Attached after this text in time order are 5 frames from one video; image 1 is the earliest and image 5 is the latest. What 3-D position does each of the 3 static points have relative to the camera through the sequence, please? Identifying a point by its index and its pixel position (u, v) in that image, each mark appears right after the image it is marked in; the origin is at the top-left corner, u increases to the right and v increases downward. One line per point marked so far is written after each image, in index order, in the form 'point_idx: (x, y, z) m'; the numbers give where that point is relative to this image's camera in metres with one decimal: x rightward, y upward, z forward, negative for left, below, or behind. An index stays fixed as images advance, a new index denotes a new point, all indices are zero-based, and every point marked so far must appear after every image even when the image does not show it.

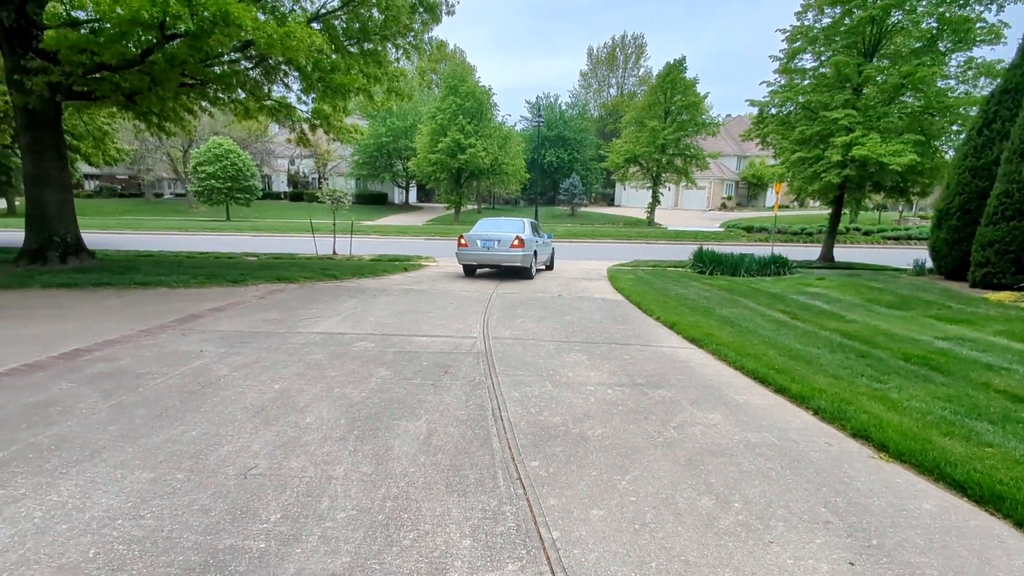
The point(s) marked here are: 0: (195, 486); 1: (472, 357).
0: (-1.7, -1.1, +2.7) m
1: (-0.4, -0.7, +5.2) m
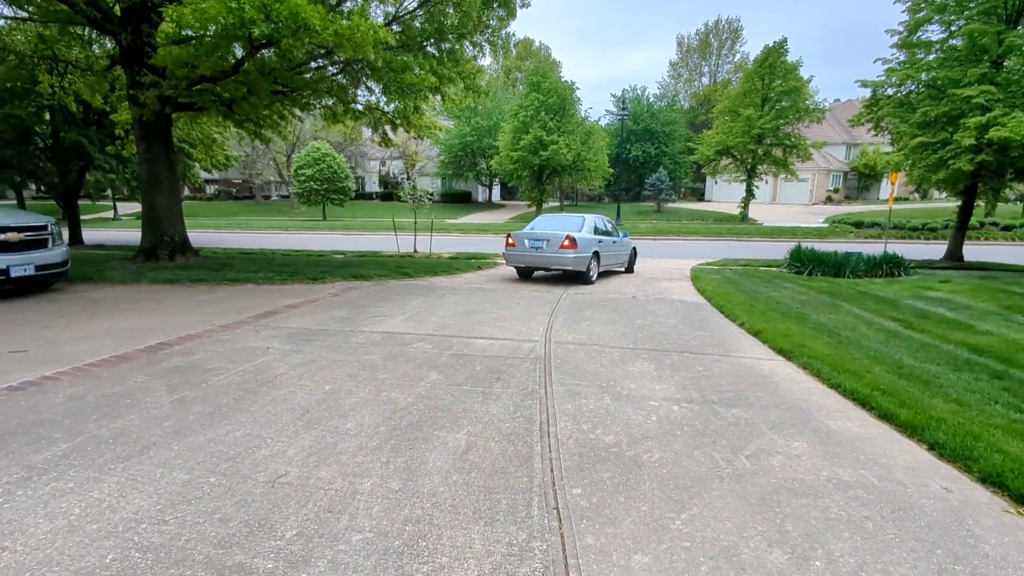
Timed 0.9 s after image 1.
0: (-1.5, -1.1, +2.7) m
1: (+0.2, -0.7, +4.9) m
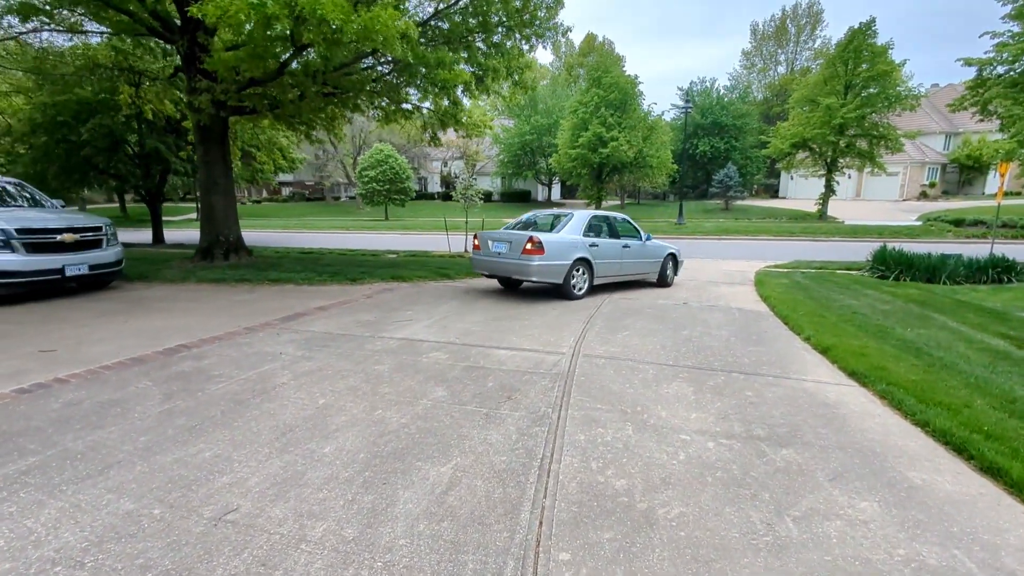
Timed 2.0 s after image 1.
0: (-1.6, -1.1, +2.4) m
1: (+0.3, -0.8, +4.4) m
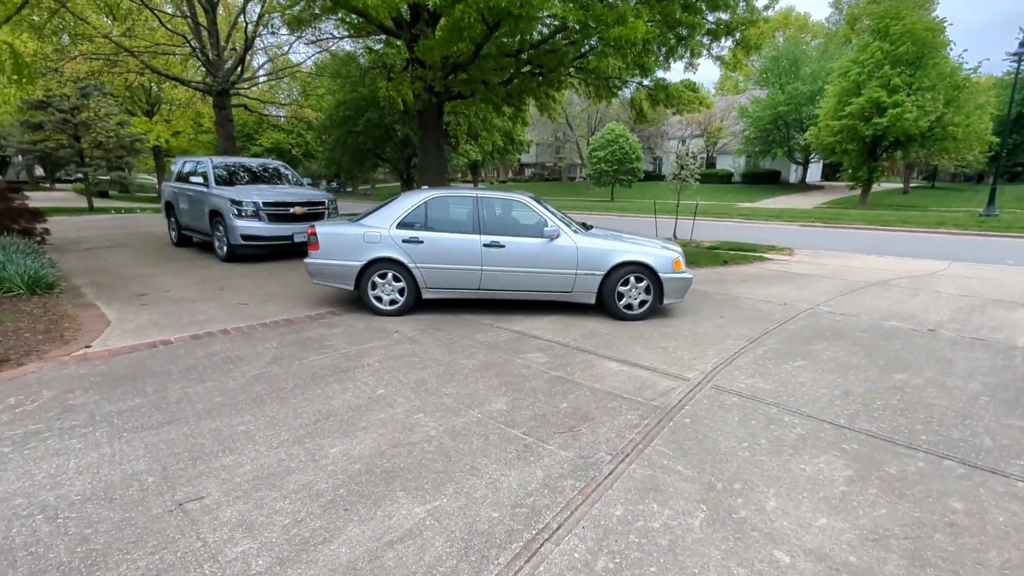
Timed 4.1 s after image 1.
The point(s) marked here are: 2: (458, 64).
0: (-1.8, -1.0, +2.4) m
1: (+0.9, -0.8, +3.4) m
2: (-1.1, +4.6, +10.6) m
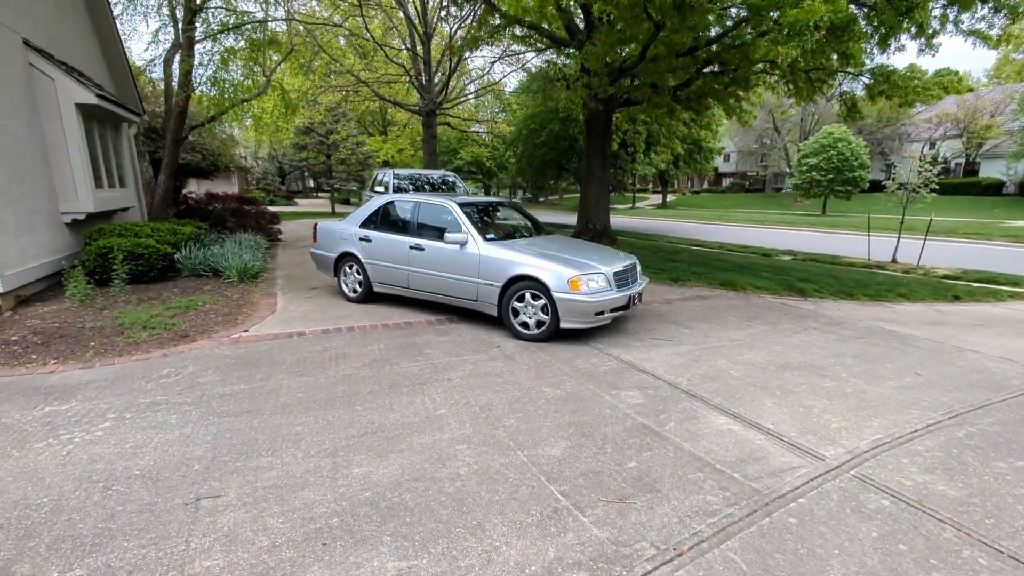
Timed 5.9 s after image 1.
0: (-1.7, -1.0, +2.6) m
1: (+1.1, -1.0, +2.6) m
2: (+2.2, +4.3, +10.0) m
